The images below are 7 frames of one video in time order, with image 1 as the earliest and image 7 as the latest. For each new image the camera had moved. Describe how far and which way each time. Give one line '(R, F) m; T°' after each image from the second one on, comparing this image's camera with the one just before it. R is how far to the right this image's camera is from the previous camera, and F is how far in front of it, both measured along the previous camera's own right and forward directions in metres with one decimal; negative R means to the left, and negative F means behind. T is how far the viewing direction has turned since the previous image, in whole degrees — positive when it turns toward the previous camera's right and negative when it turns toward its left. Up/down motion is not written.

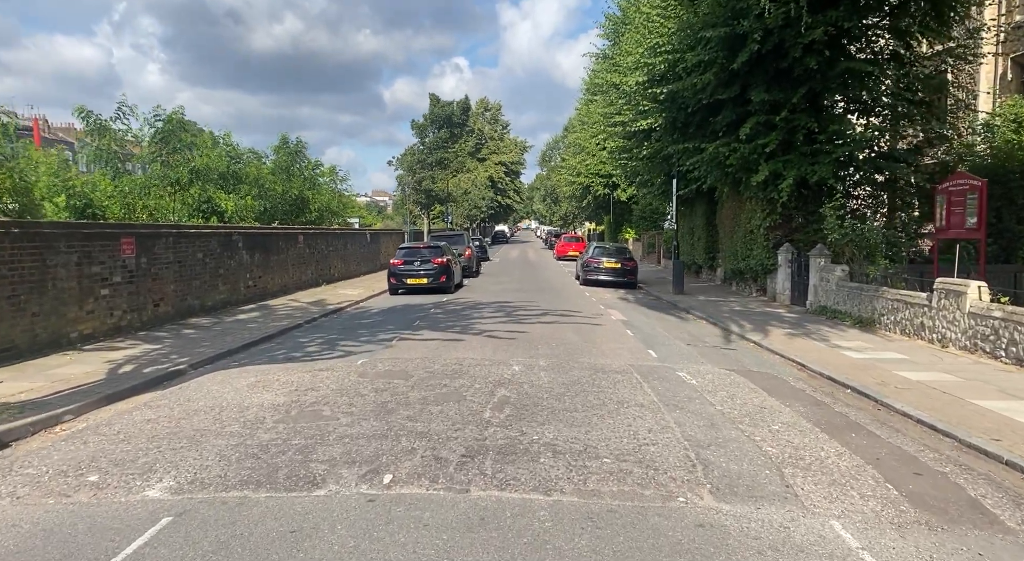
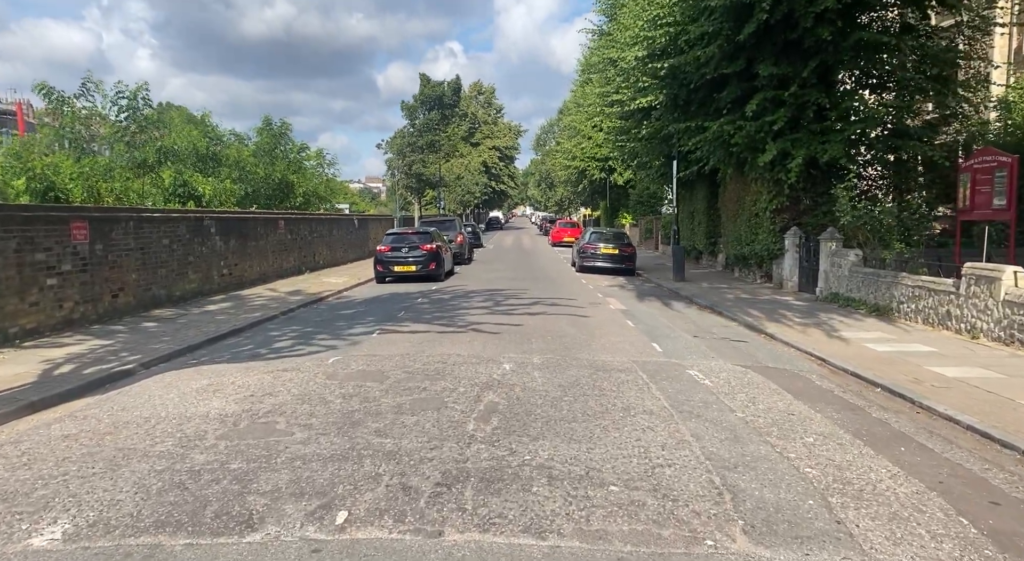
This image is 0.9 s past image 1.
(+0.1, +1.0) m; 0°
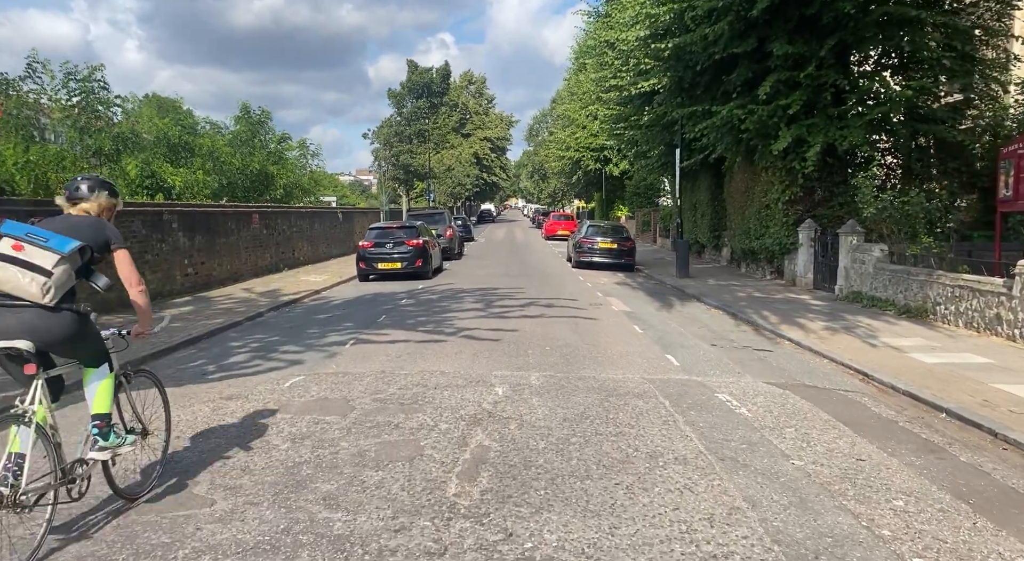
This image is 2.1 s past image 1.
(0.0, +1.3) m; +1°
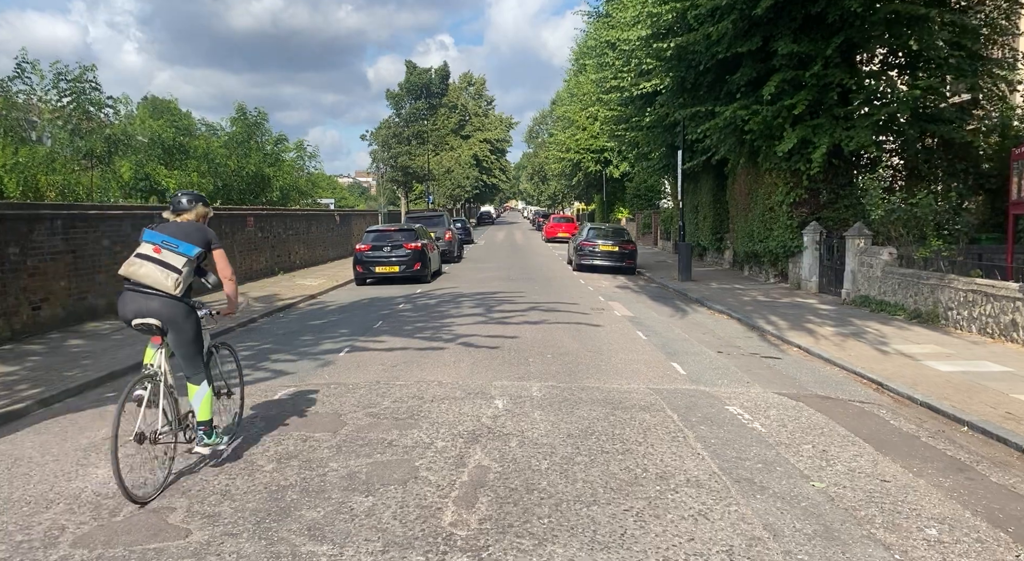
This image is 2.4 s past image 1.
(0.0, +0.3) m; 0°
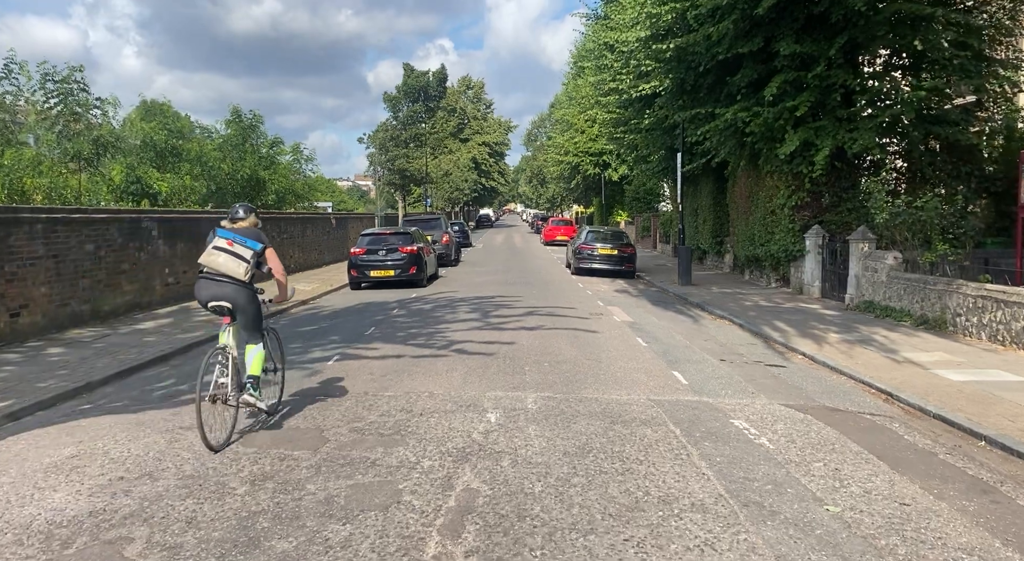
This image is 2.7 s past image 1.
(+0.1, +0.3) m; 0°
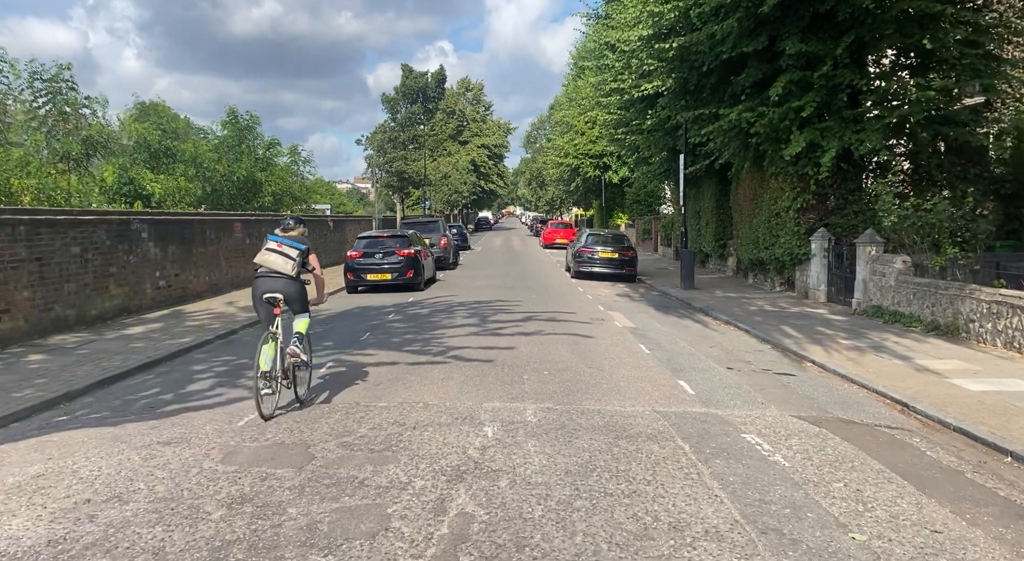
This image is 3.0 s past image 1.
(0.0, +0.3) m; 0°
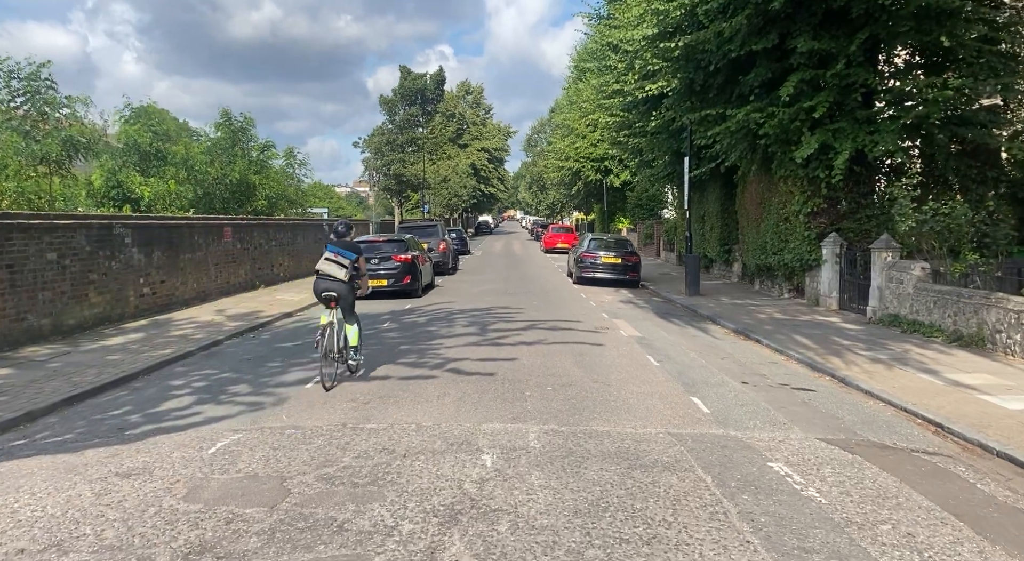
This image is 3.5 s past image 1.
(0.0, +0.6) m; 0°
